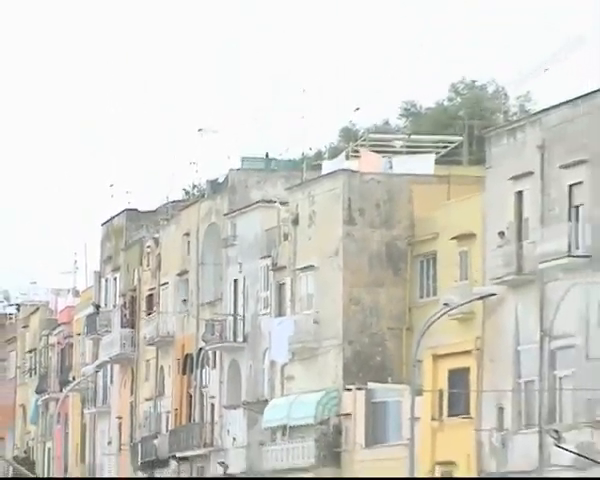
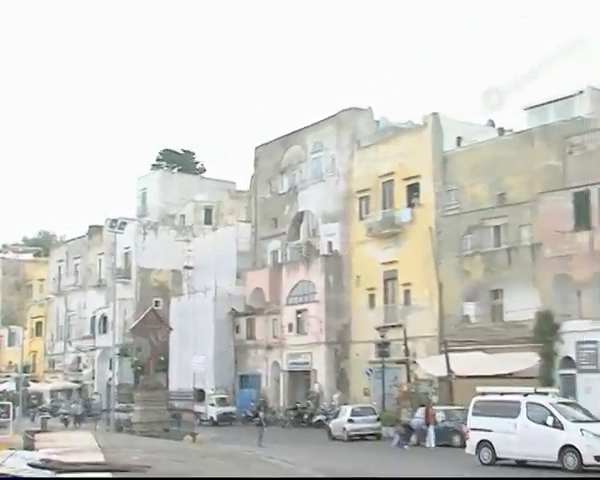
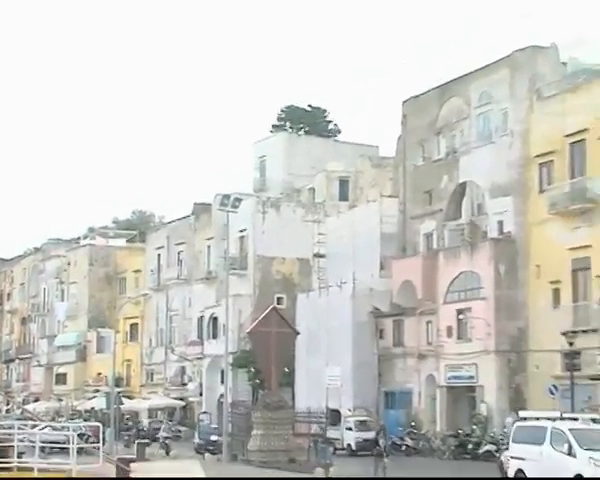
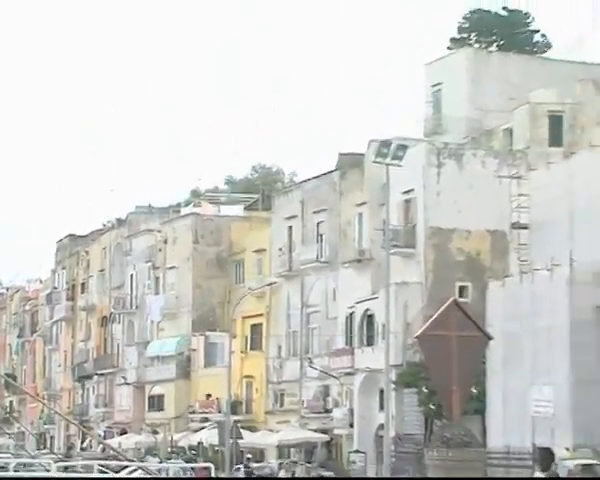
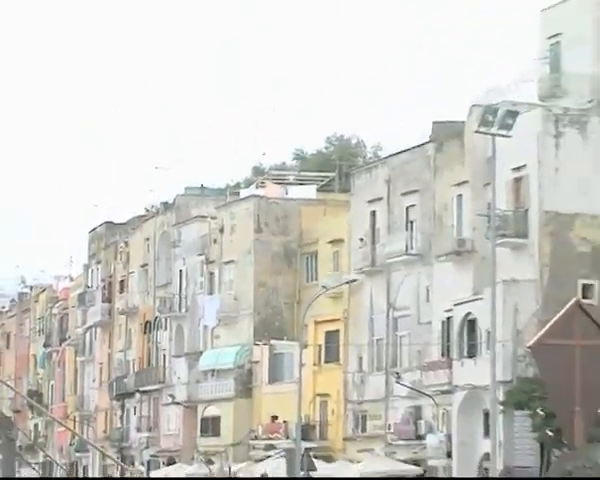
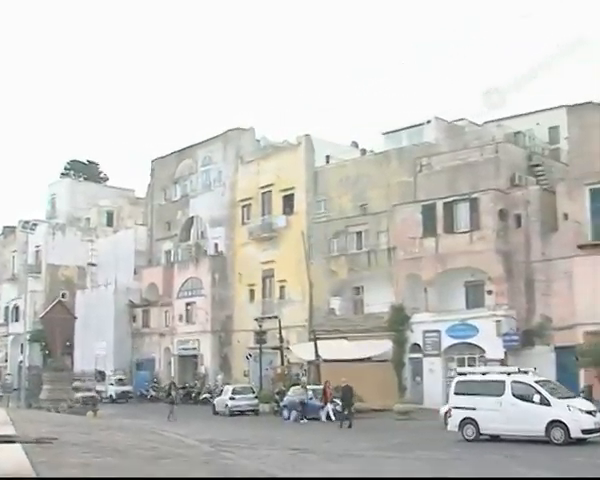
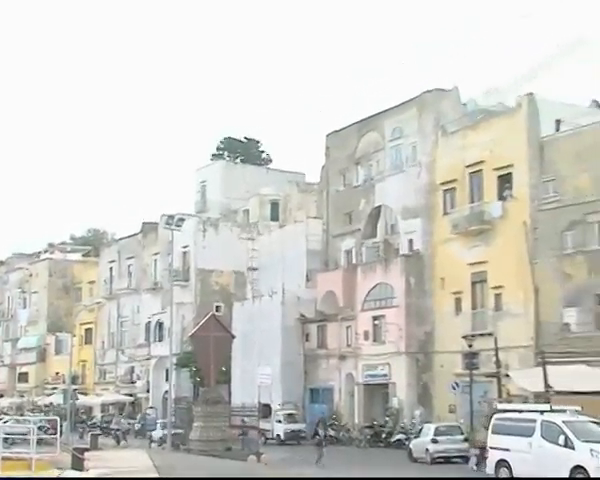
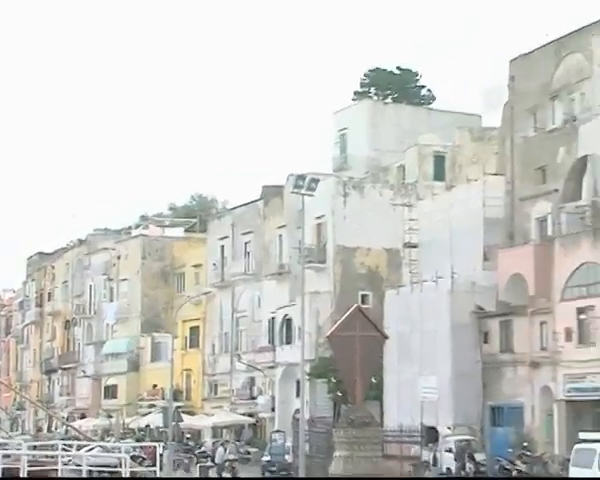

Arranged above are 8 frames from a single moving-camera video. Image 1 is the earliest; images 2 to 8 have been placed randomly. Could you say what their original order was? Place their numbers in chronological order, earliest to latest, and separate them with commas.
5, 4, 8, 3, 7, 2, 6
